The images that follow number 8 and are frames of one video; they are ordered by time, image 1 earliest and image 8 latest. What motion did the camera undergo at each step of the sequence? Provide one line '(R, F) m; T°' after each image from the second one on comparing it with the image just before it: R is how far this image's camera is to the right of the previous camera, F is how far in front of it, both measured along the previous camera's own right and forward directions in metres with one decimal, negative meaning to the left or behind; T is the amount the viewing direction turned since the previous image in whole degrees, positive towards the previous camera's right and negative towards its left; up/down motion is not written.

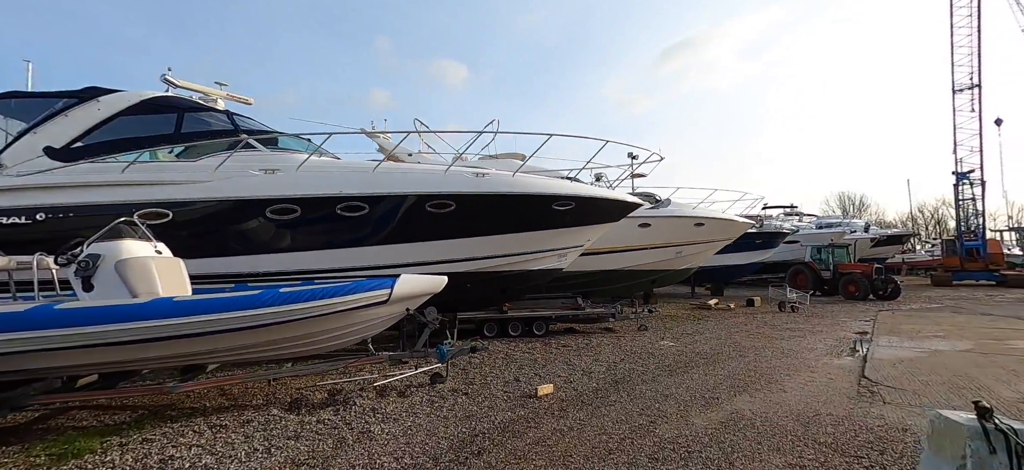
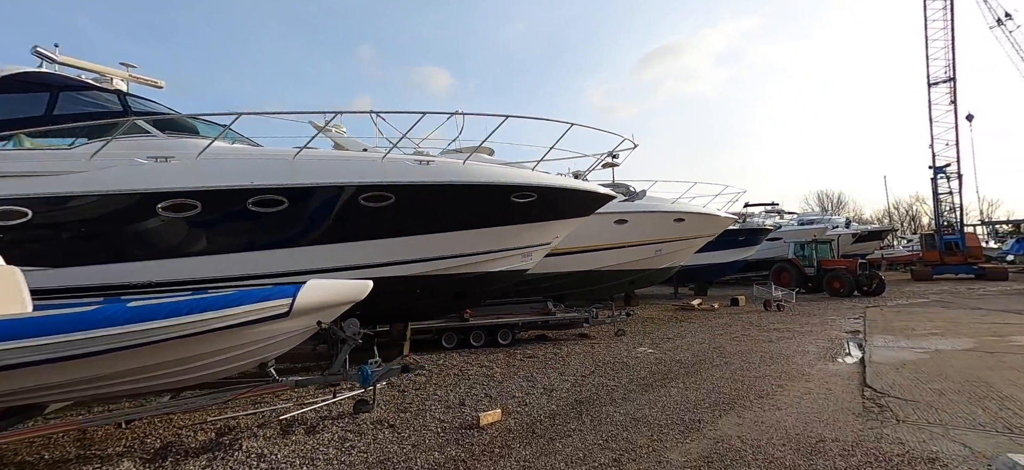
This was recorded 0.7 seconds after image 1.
(+0.3, +0.7) m; +2°
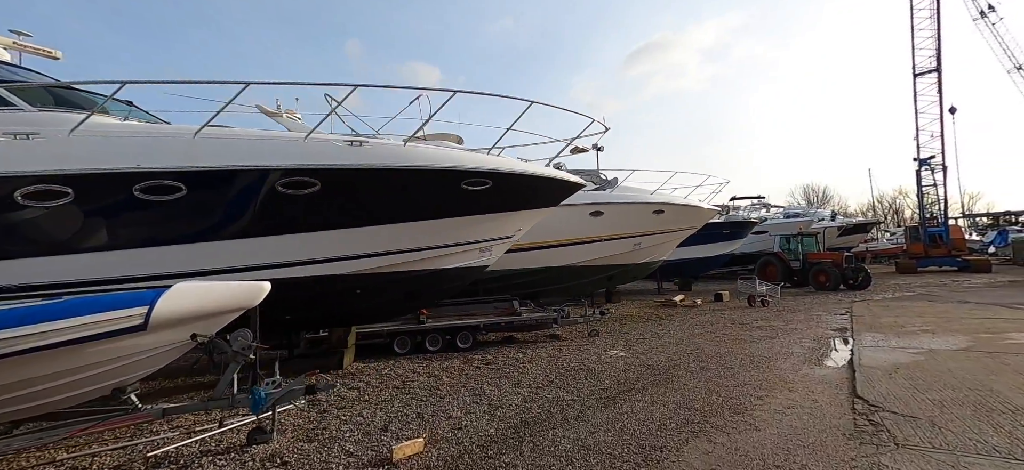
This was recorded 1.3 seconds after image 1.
(+0.3, +0.6) m; +1°
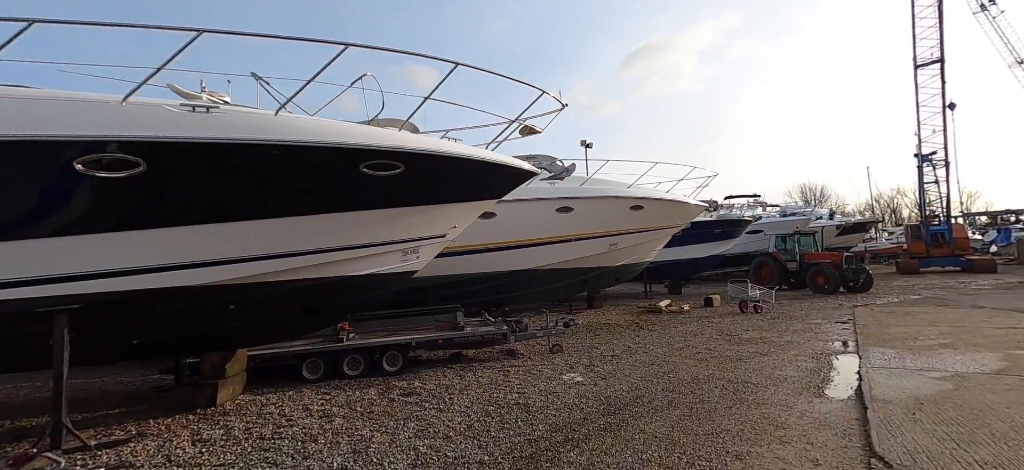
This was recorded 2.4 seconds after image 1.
(+0.6, +1.0) m; 0°
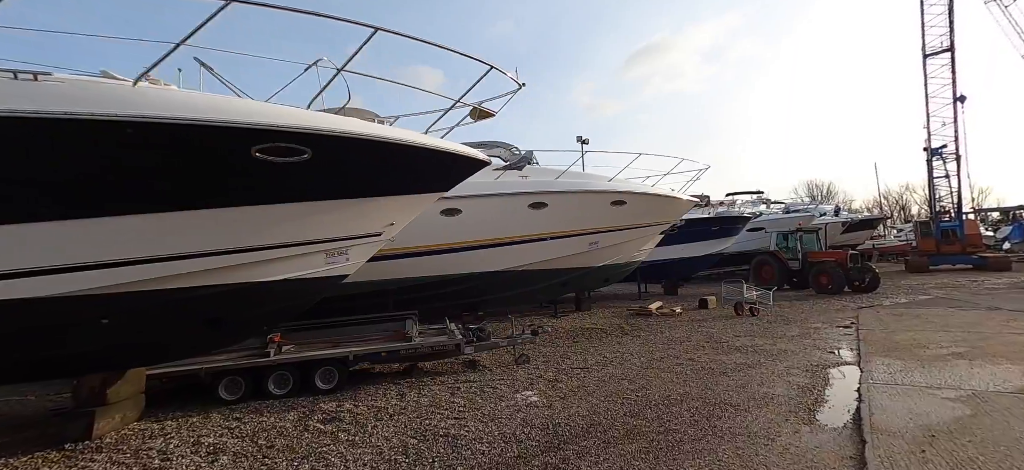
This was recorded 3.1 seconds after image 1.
(+0.5, +0.6) m; -1°
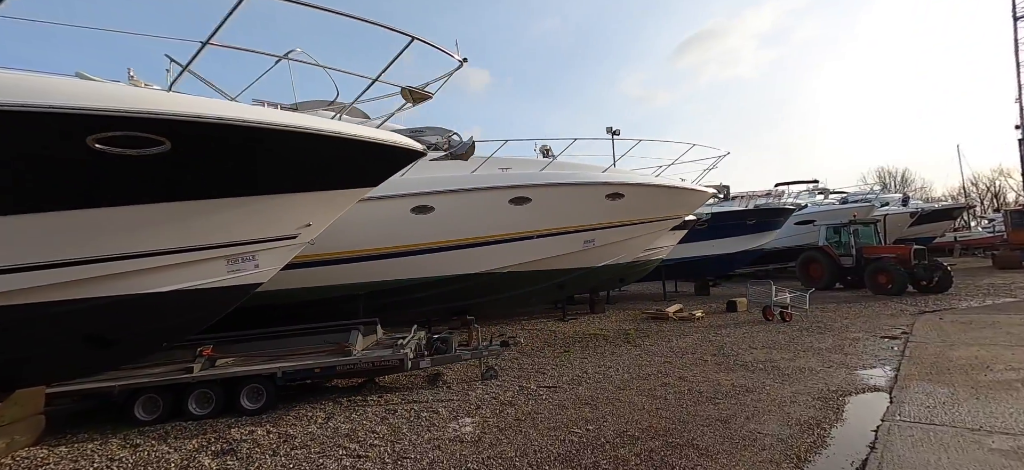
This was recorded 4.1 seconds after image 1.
(+0.8, +0.7) m; -6°
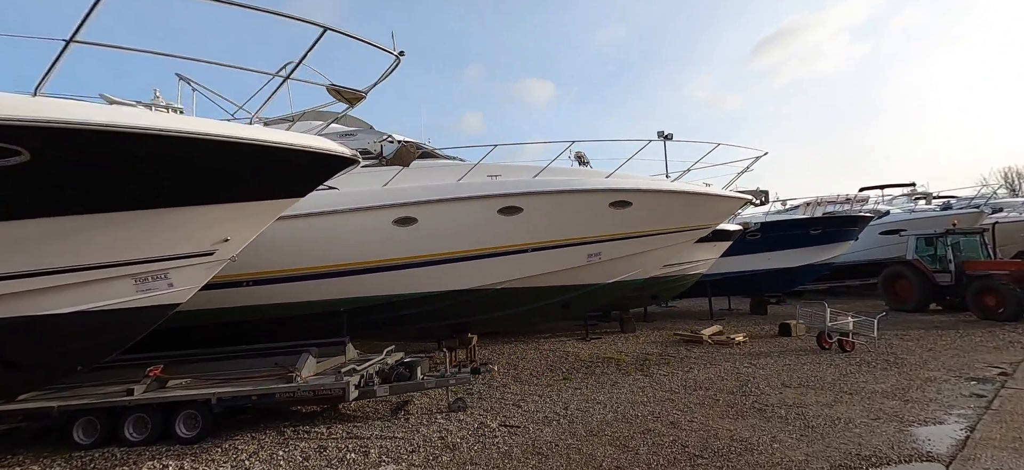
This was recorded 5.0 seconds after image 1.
(+0.9, +0.6) m; -9°
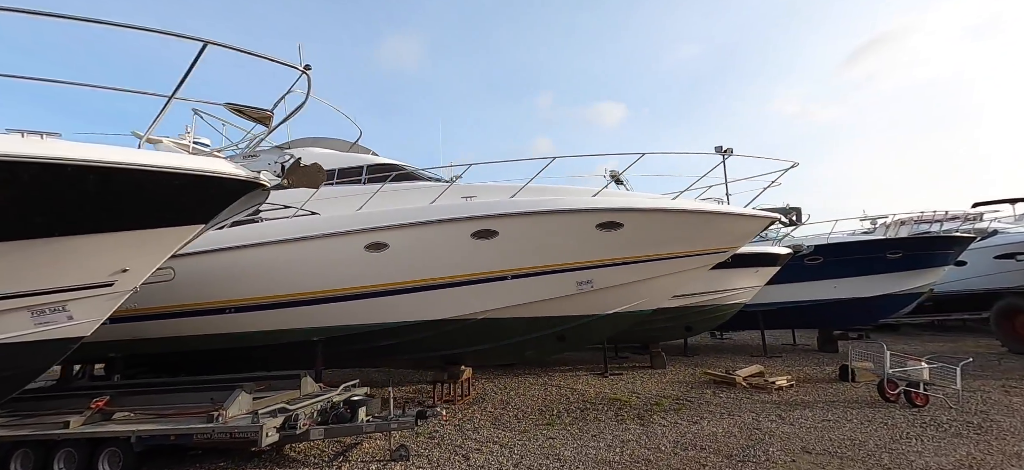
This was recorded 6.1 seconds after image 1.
(+1.0, +0.6) m; -10°
